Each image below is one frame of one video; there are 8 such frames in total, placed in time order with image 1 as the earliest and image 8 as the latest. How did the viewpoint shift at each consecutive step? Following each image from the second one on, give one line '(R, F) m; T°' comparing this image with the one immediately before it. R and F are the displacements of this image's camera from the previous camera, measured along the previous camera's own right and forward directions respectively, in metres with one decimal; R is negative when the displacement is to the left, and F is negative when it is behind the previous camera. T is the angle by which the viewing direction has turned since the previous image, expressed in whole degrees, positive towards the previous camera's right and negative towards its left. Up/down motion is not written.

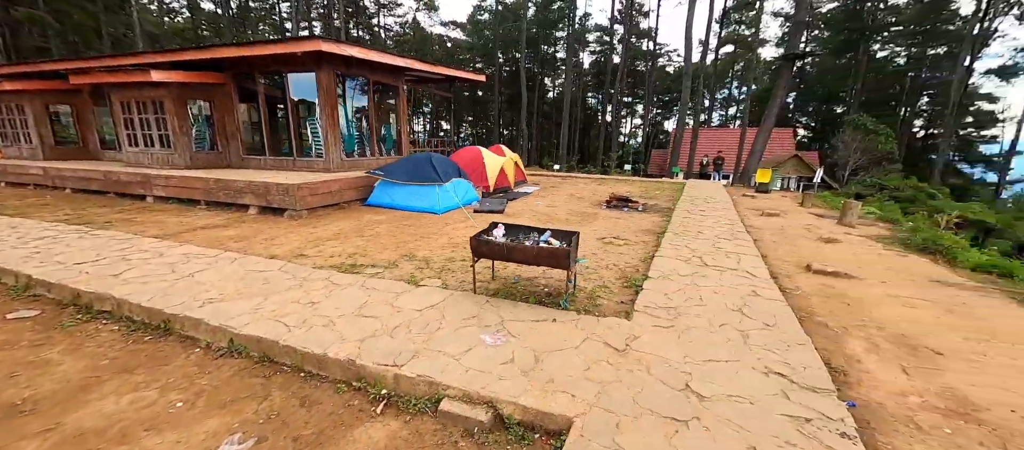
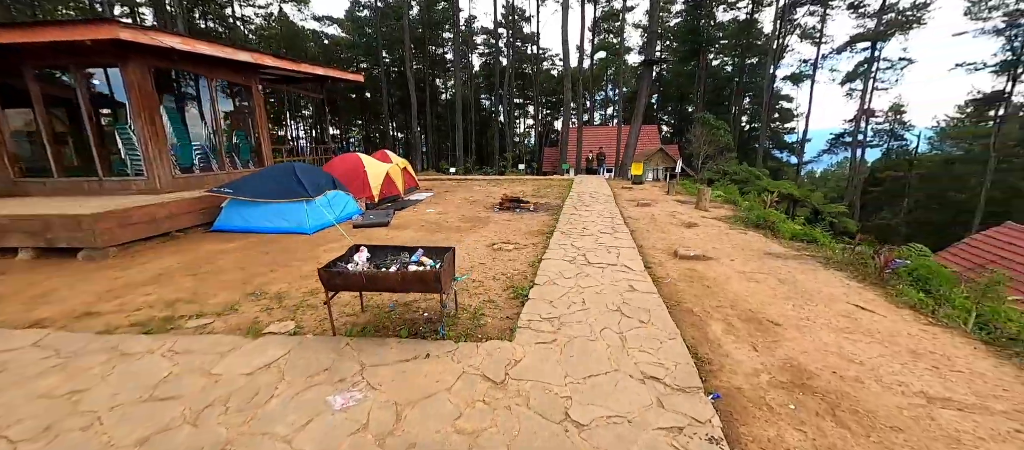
(+0.4, +0.3) m; +15°
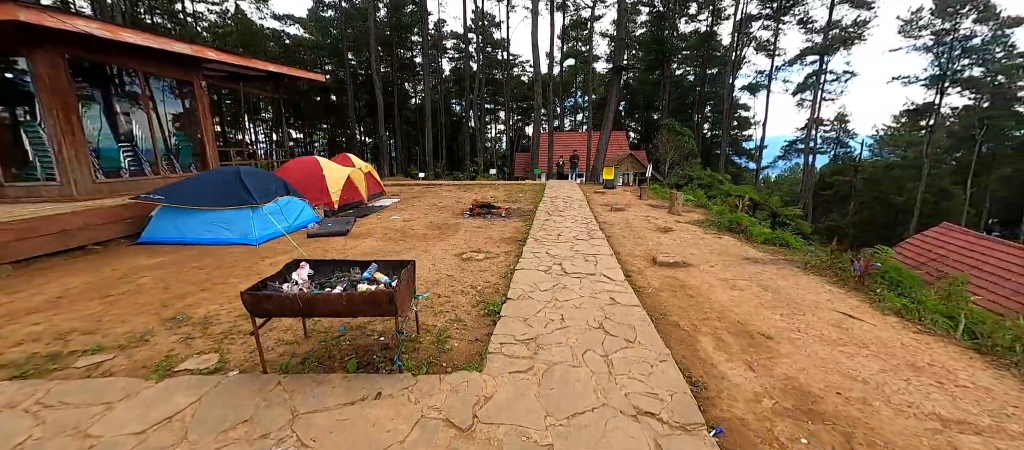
(0.0, +0.4) m; +4°
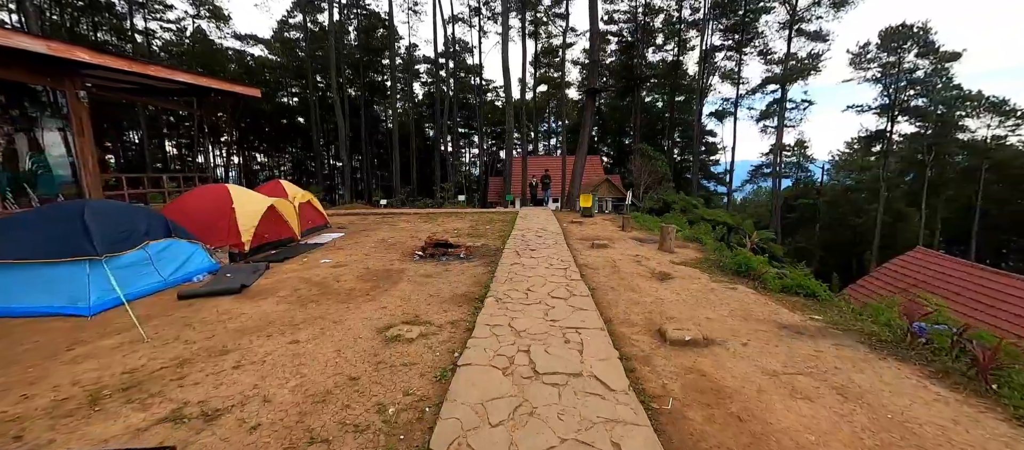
(+0.3, +1.3) m; +4°
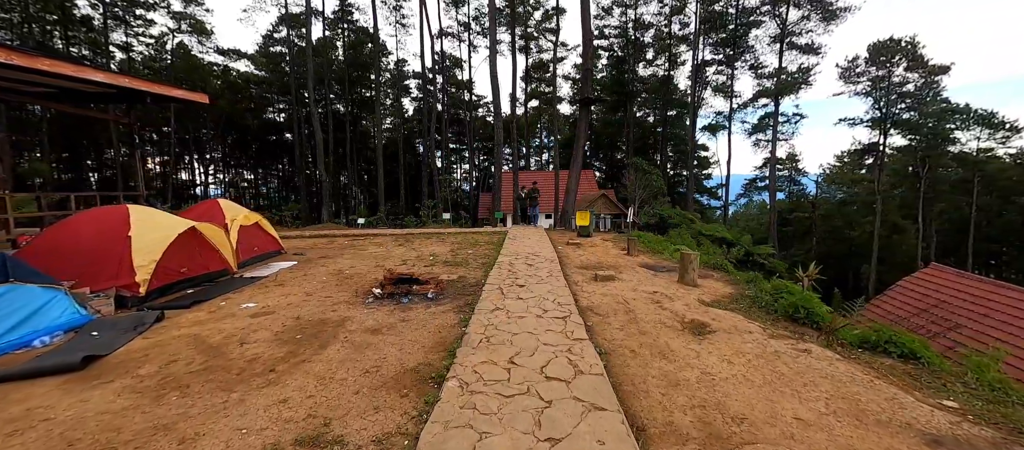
(+0.2, +1.3) m; +1°
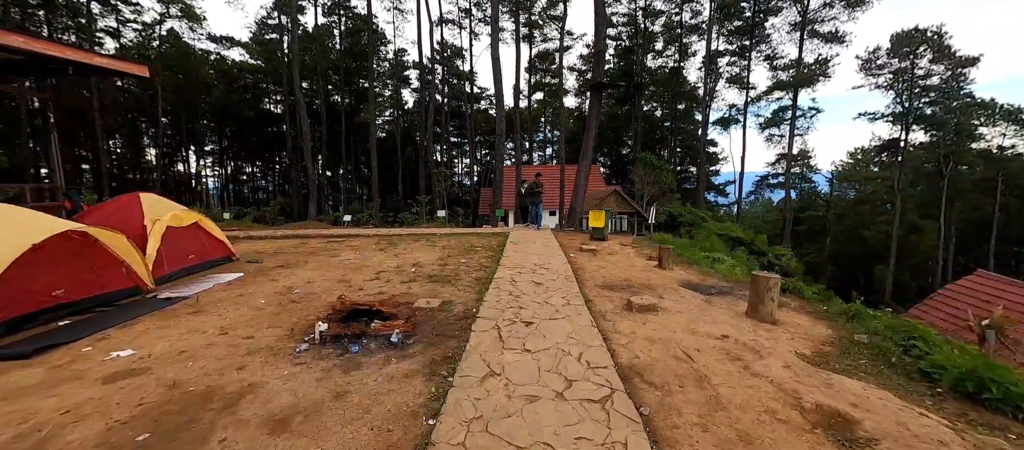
(0.0, +1.5) m; 0°
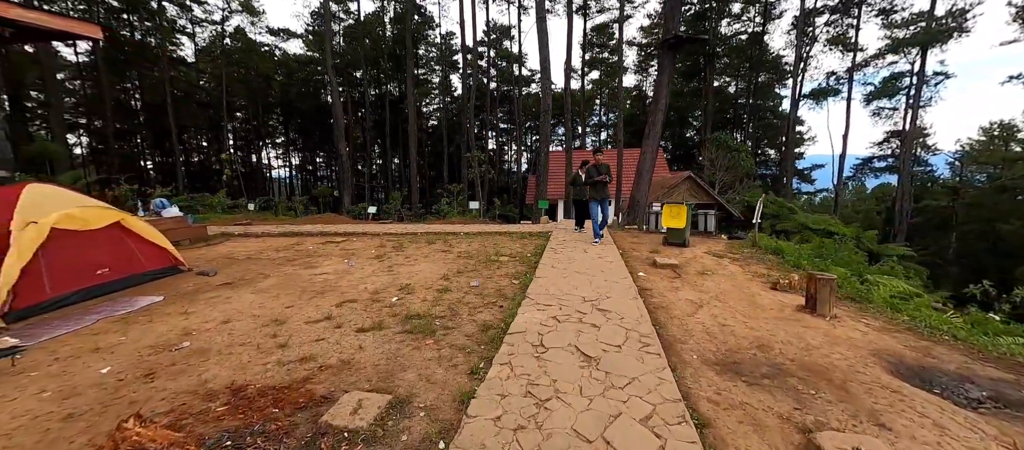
(+0.2, +2.3) m; -8°
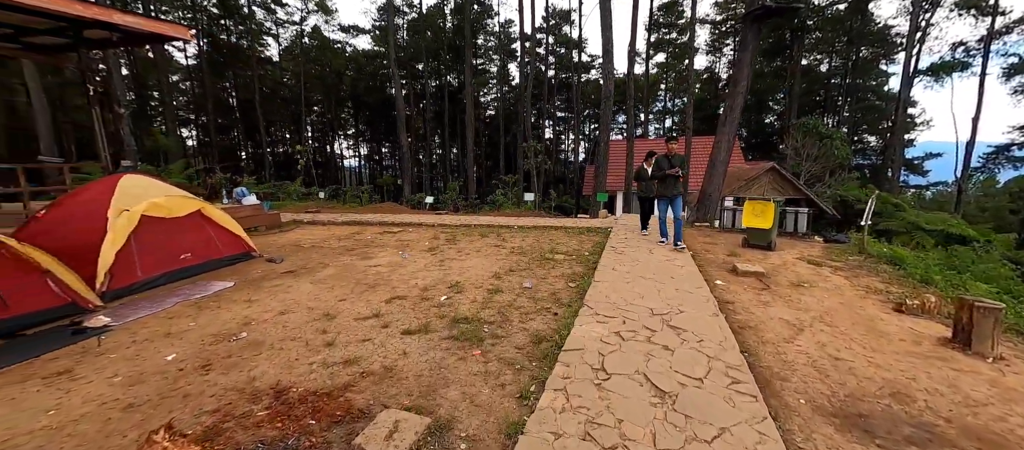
(-0.1, +0.4) m; -9°
